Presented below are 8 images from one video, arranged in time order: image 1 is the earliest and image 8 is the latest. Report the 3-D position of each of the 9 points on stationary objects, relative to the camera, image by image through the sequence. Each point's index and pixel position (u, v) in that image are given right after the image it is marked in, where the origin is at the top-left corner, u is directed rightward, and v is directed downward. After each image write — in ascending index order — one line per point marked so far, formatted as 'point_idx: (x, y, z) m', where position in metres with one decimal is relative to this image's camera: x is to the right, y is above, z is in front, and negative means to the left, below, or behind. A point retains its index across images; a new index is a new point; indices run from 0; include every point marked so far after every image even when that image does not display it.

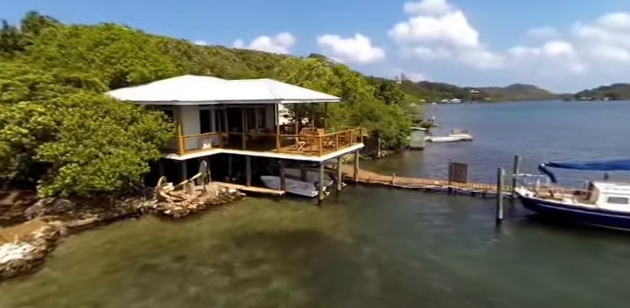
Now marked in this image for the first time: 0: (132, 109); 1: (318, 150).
0: (-8.5, +2.1, +16.3) m
1: (-0.2, +0.2, +17.9) m
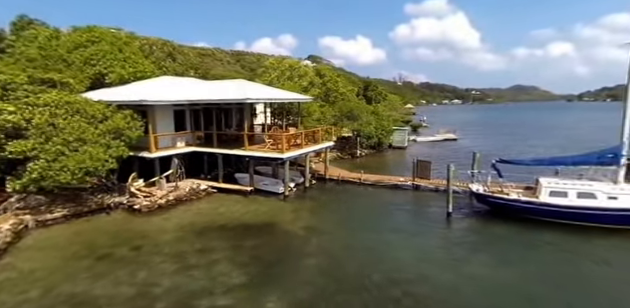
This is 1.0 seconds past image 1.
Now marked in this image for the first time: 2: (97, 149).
0: (-10.4, +2.2, +17.1) m
1: (-2.0, +0.4, +18.6) m
2: (-9.8, +0.1, +15.7) m
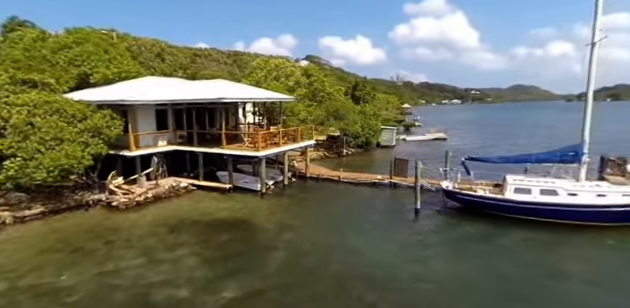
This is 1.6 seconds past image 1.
0: (-11.7, +2.3, +17.5) m
1: (-3.3, +0.5, +19.0) m
2: (-11.1, +0.2, +16.1) m
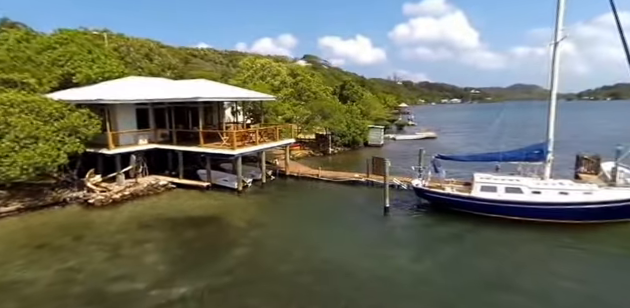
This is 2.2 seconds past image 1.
0: (-13.0, +2.4, +17.7) m
1: (-4.6, +0.6, +19.2) m
2: (-12.5, +0.3, +16.3) m
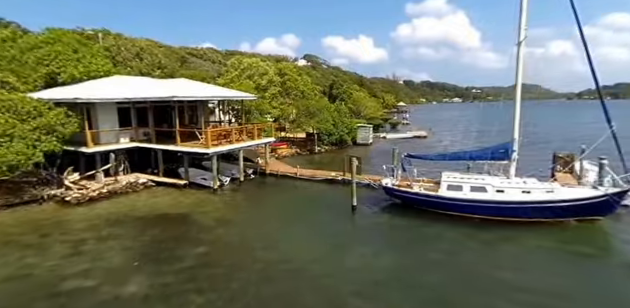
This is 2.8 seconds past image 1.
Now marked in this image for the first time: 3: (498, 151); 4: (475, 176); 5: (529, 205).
0: (-14.4, +2.5, +18.1) m
1: (-6.0, +0.6, +19.4) m
2: (-13.9, +0.4, +16.7) m
3: (+7.8, +0.1, +14.9) m
4: (+7.0, -1.0, +15.5) m
5: (+8.6, -2.1, +14.2) m
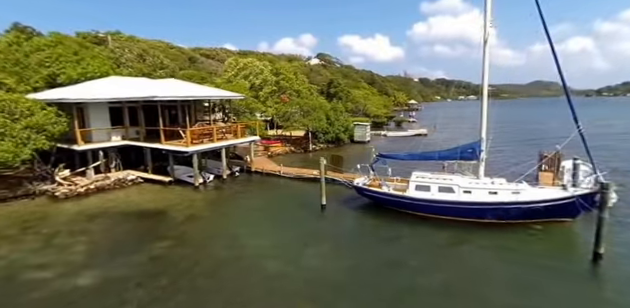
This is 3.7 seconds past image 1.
0: (-15.6, +2.6, +19.1) m
1: (-7.2, +0.7, +20.0) m
2: (-15.2, +0.6, +17.7) m
3: (+6.4, +0.1, +14.8) m
4: (+5.6, -1.0, +15.4) m
5: (+7.1, -2.1, +14.0) m
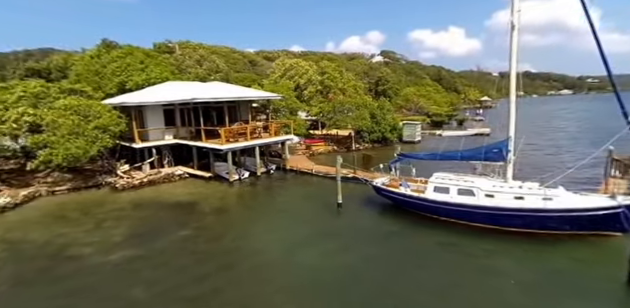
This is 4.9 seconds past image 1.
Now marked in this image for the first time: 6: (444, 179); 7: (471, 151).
0: (-13.9, +2.9, +22.1) m
1: (-5.4, +0.9, +21.3) m
2: (-13.7, +0.8, +20.6) m
3: (+6.8, +0.1, +13.6) m
4: (+6.2, -1.0, +14.3) m
5: (+7.3, -2.1, +12.7) m
6: (+5.4, -1.0, +14.5) m
7: (+6.3, +0.1, +14.1) m
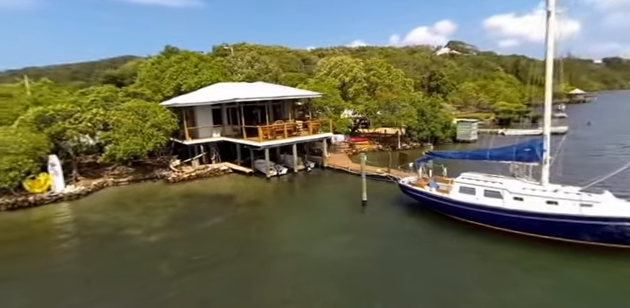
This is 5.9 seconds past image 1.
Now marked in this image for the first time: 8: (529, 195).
0: (-11.4, +3.1, +24.5) m
1: (-3.2, +1.1, +22.3) m
2: (-11.5, +1.1, +23.1) m
3: (+7.4, +0.1, +12.4) m
4: (+6.9, -1.0, +13.3) m
5: (+7.7, -2.1, +11.4) m
6: (+6.1, -1.0, +13.6) m
7: (+7.0, +0.1, +13.0) m
8: (+7.4, -1.4, +11.9) m
